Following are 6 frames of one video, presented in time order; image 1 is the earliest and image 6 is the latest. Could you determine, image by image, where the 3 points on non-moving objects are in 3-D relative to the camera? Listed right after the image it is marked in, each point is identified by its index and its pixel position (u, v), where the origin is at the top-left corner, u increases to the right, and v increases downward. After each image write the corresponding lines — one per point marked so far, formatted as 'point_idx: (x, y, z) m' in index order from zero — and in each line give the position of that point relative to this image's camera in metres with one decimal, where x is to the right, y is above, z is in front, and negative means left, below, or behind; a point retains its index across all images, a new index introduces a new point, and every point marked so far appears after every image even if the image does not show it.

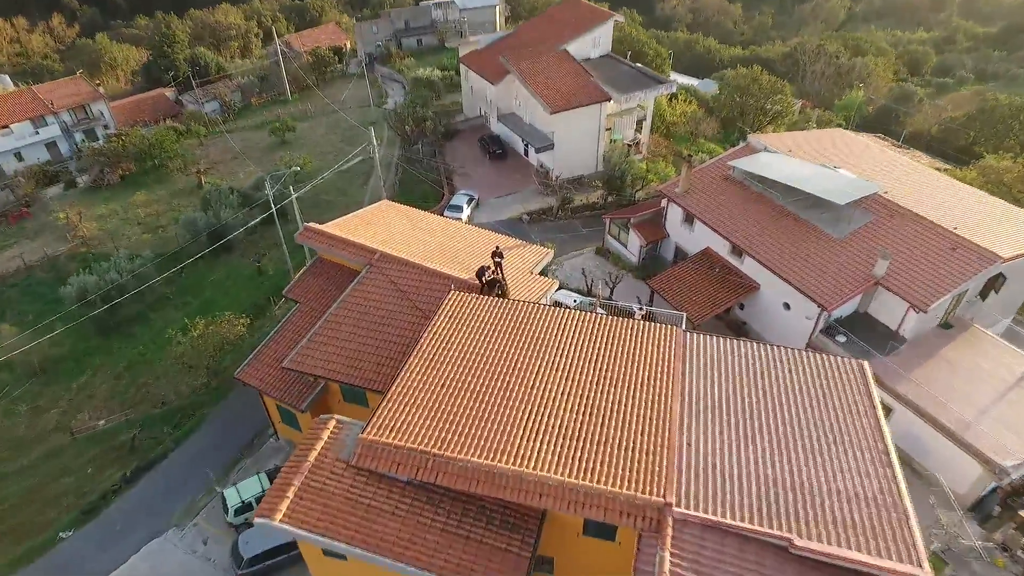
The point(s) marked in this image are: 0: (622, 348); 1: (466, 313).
0: (+3.0, -1.7, +16.6) m
1: (-1.3, -0.8, +17.7) m
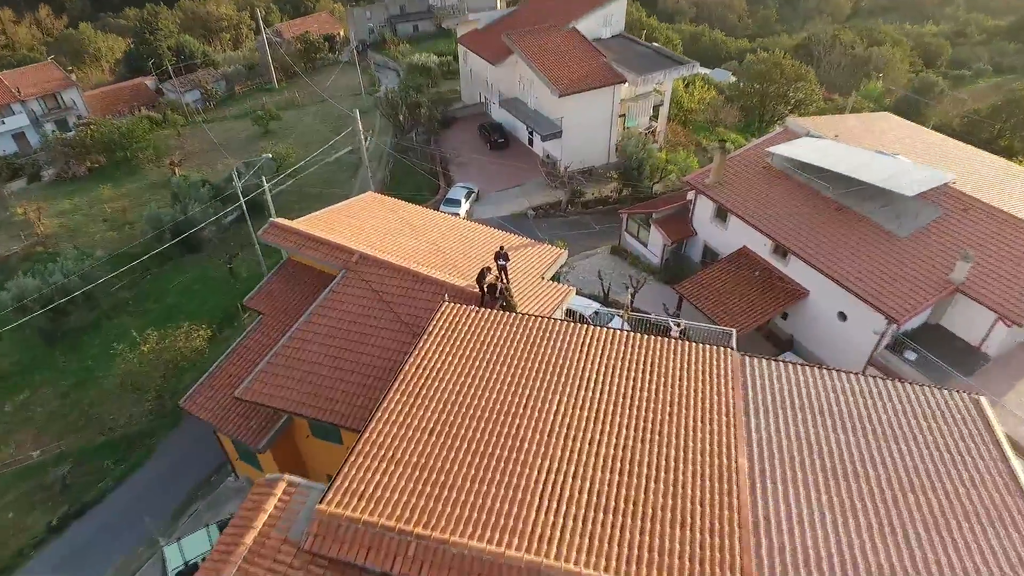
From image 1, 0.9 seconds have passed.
0: (+3.2, -1.9, +12.9) m
1: (-1.1, -1.1, +14.0) m
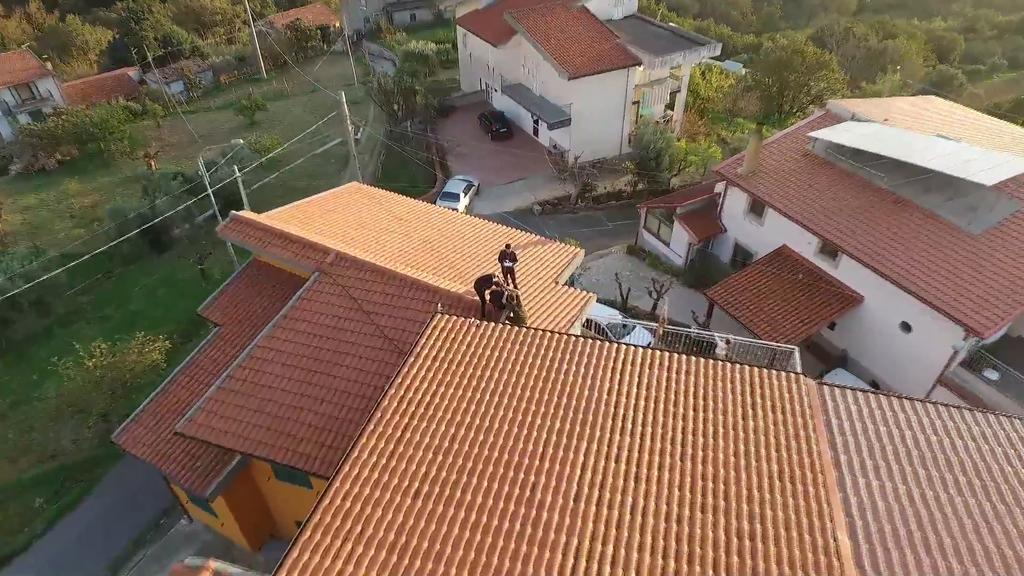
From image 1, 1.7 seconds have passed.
0: (+3.4, -2.1, +9.9) m
1: (-0.9, -1.2, +11.0) m
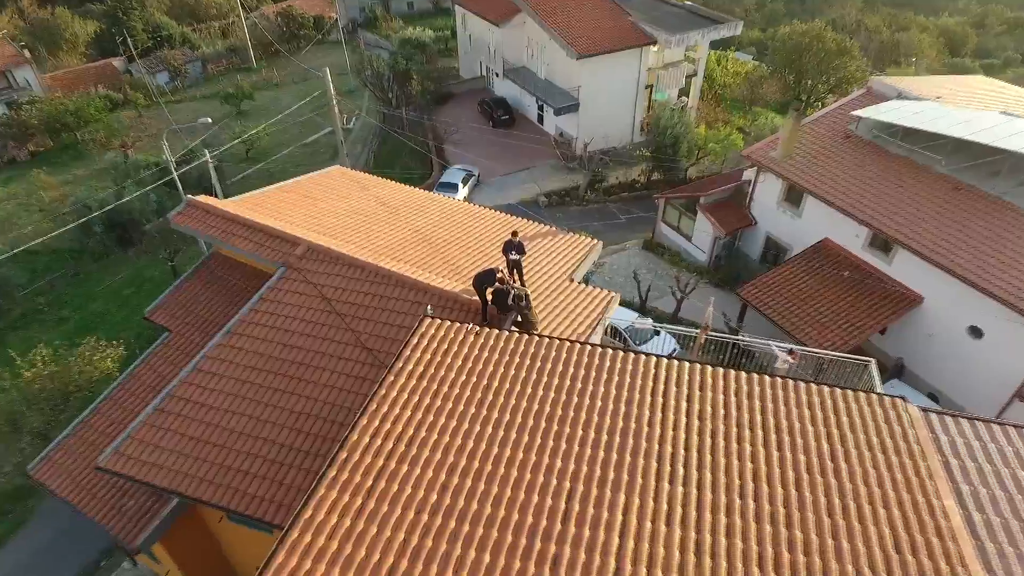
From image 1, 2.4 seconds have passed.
0: (+3.5, -2.1, +7.5) m
1: (-0.8, -1.2, +8.6) m
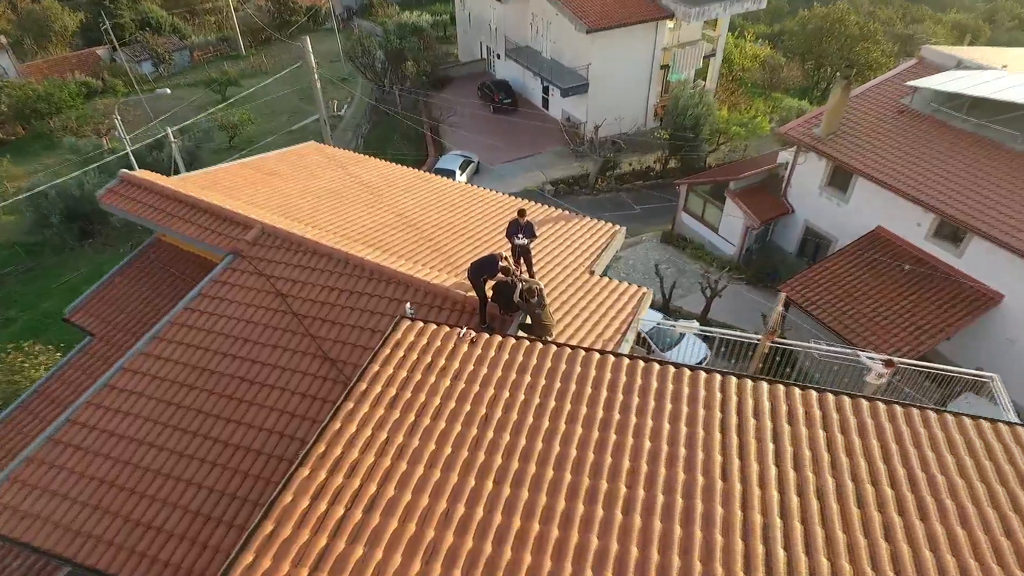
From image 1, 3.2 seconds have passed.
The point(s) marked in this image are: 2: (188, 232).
0: (+3.6, -2.0, +5.0) m
1: (-0.7, -1.1, +6.2) m
2: (-5.3, +0.9, +10.1) m
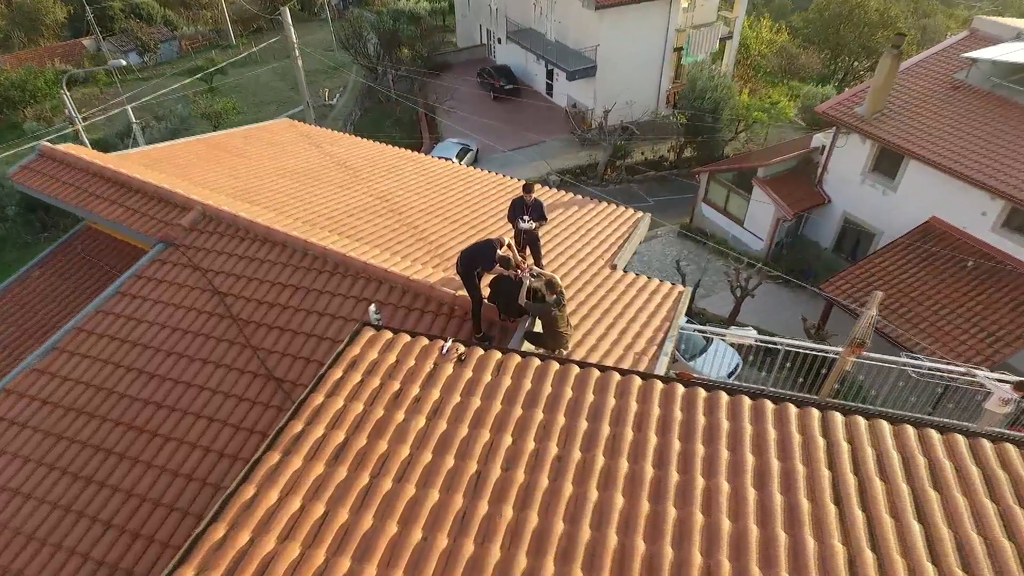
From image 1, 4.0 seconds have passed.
0: (+3.6, -1.9, +3.1) m
1: (-0.7, -1.0, +4.2) m
2: (-5.3, +1.0, +8.2) m
